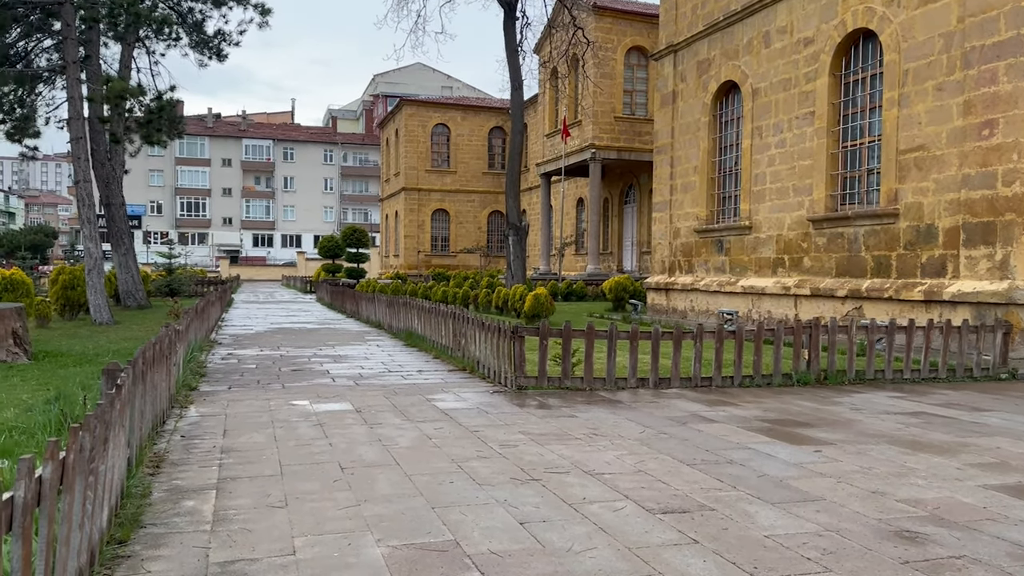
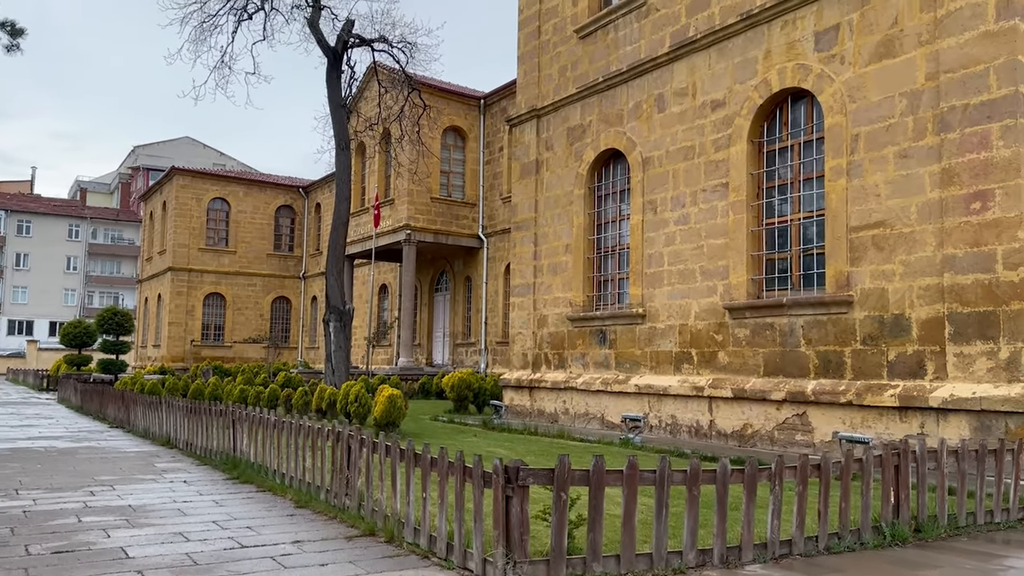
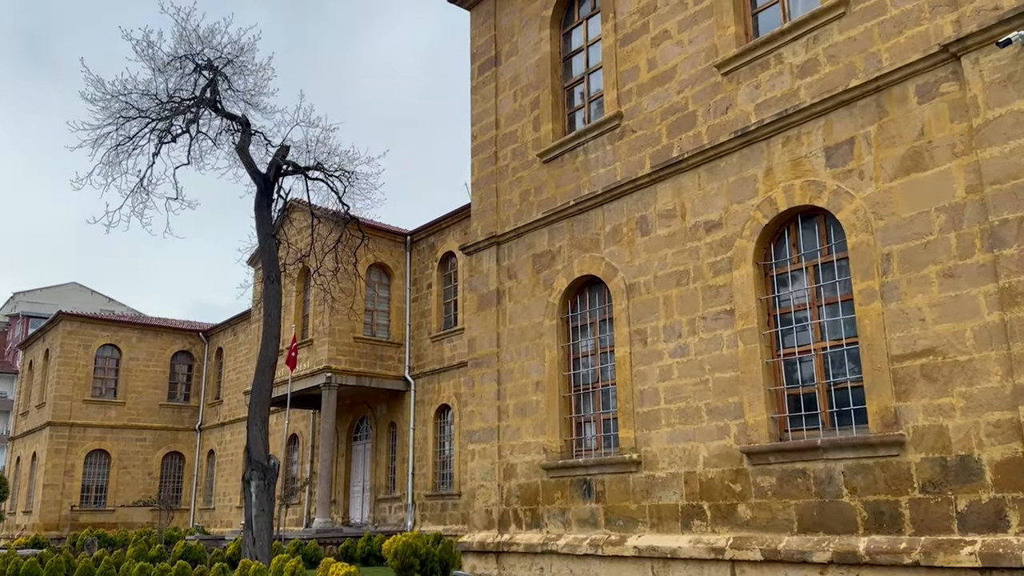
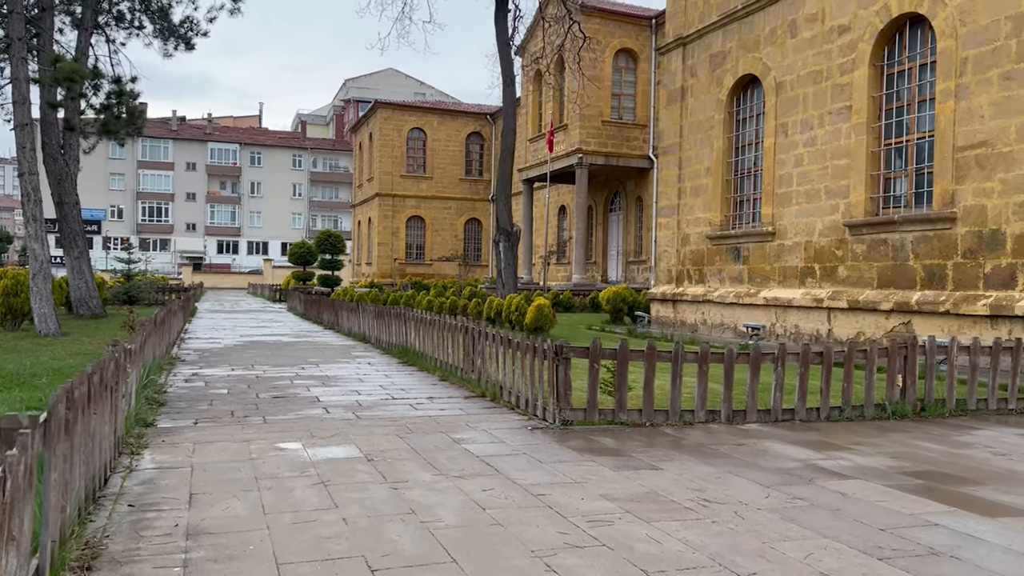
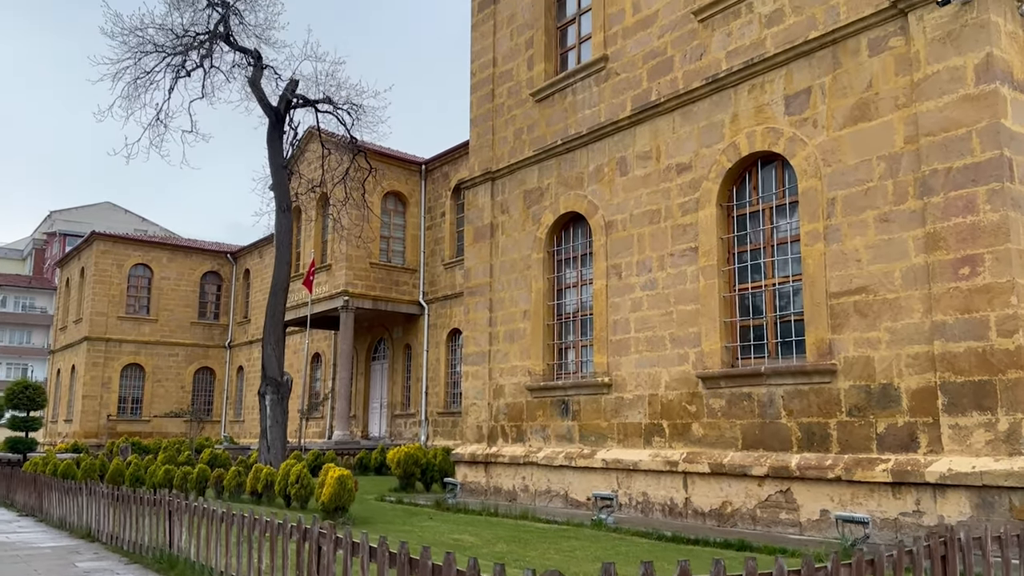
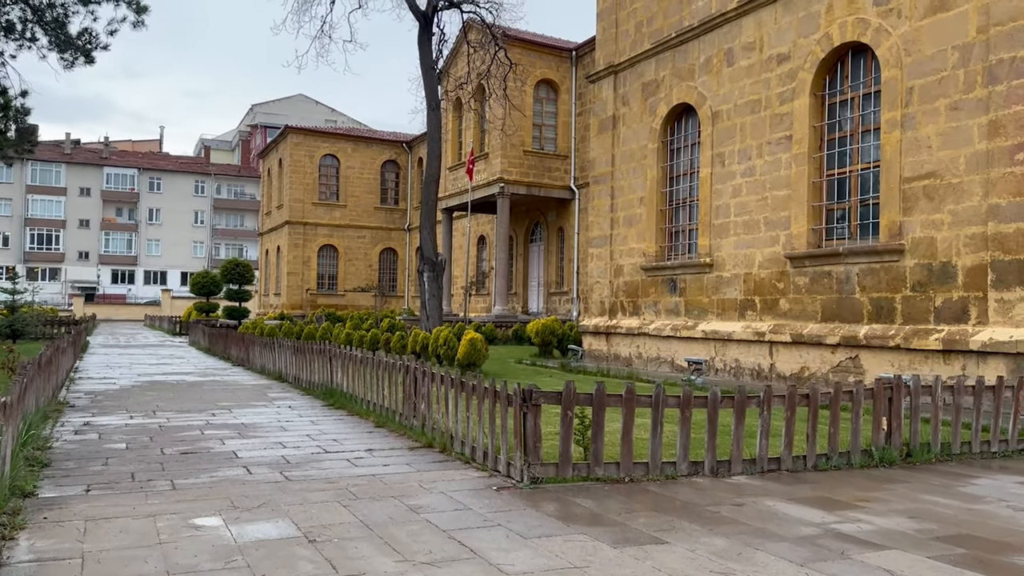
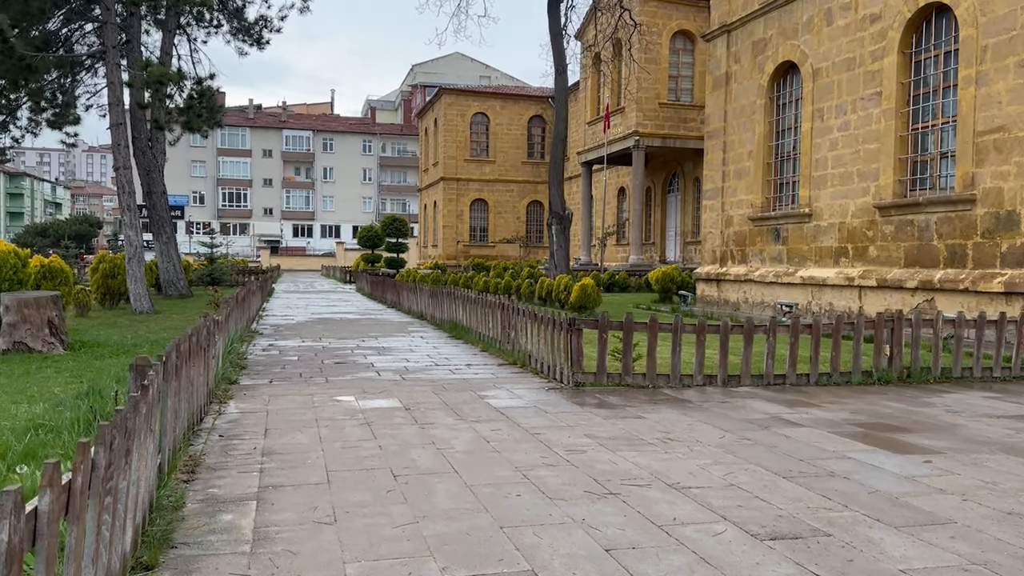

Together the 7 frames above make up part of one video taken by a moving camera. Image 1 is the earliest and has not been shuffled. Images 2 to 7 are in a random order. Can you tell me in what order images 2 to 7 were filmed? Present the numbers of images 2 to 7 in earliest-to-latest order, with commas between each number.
7, 4, 6, 2, 5, 3
